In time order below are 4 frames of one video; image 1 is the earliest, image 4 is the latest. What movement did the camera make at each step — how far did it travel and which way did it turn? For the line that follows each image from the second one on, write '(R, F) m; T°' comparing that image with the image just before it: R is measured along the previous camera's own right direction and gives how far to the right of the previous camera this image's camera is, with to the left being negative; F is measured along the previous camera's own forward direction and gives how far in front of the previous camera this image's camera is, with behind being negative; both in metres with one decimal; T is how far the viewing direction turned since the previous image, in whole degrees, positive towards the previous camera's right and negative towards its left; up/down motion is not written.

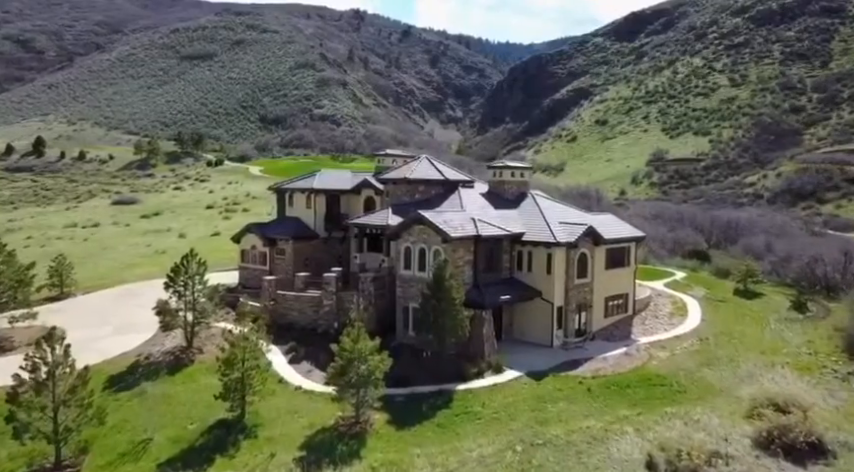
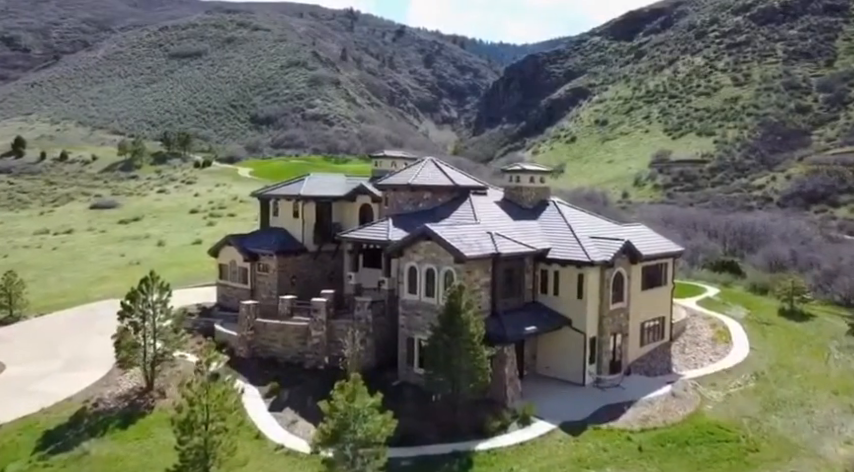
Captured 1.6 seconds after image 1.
(-0.5, +4.2) m; +1°
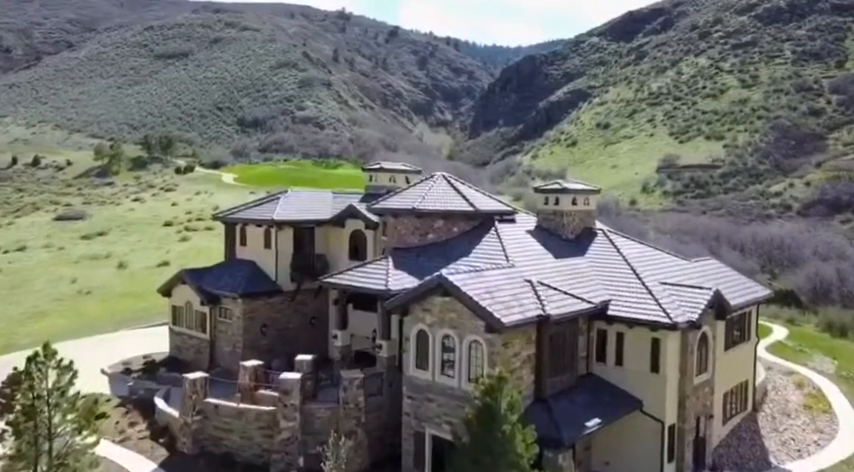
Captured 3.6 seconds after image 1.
(-0.5, +6.3) m; +1°
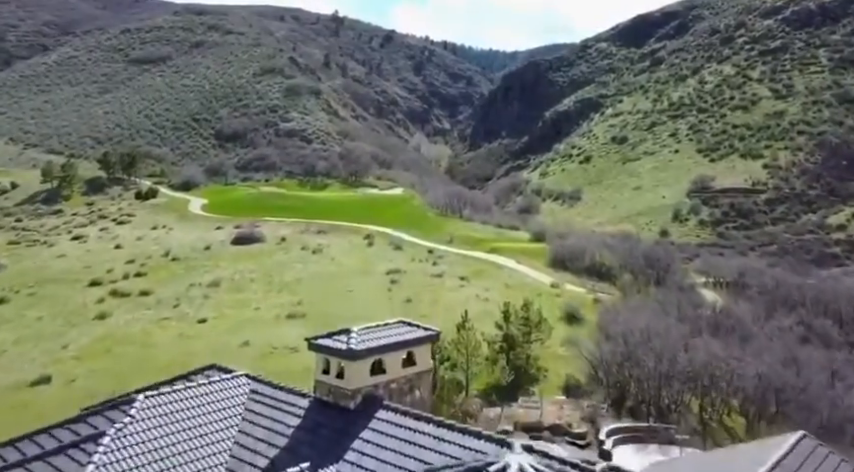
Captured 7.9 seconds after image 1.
(-0.5, +14.4) m; 0°
